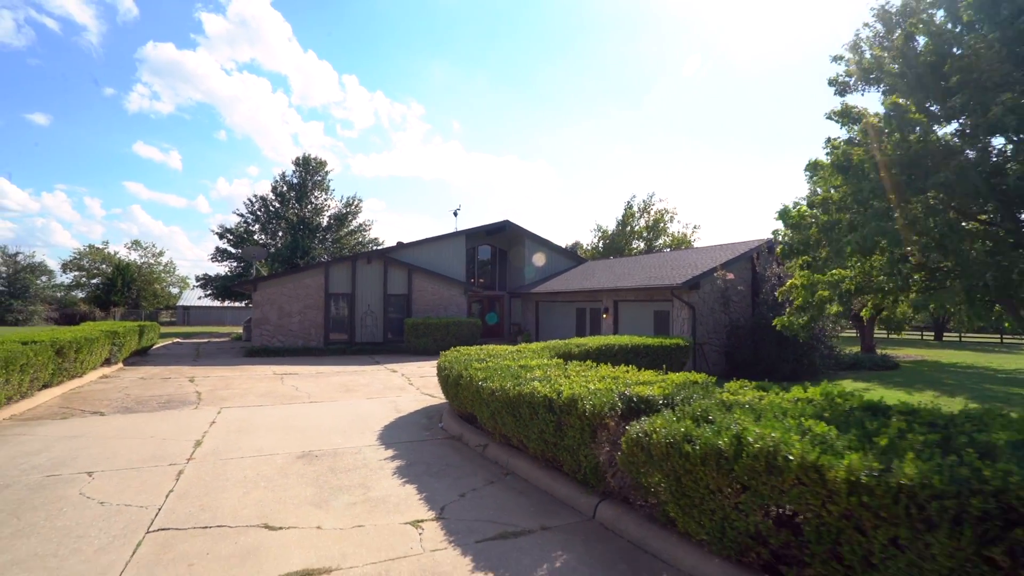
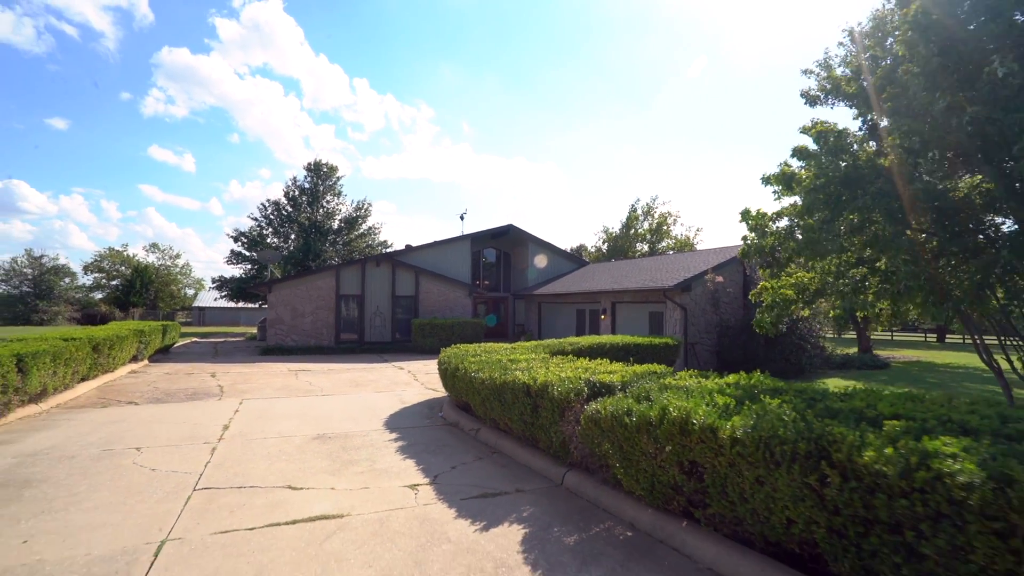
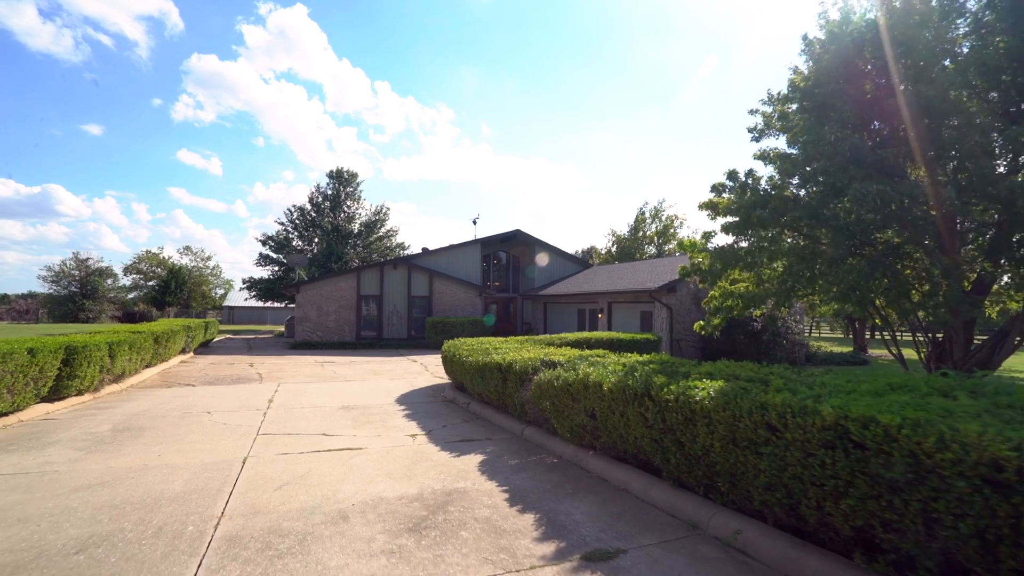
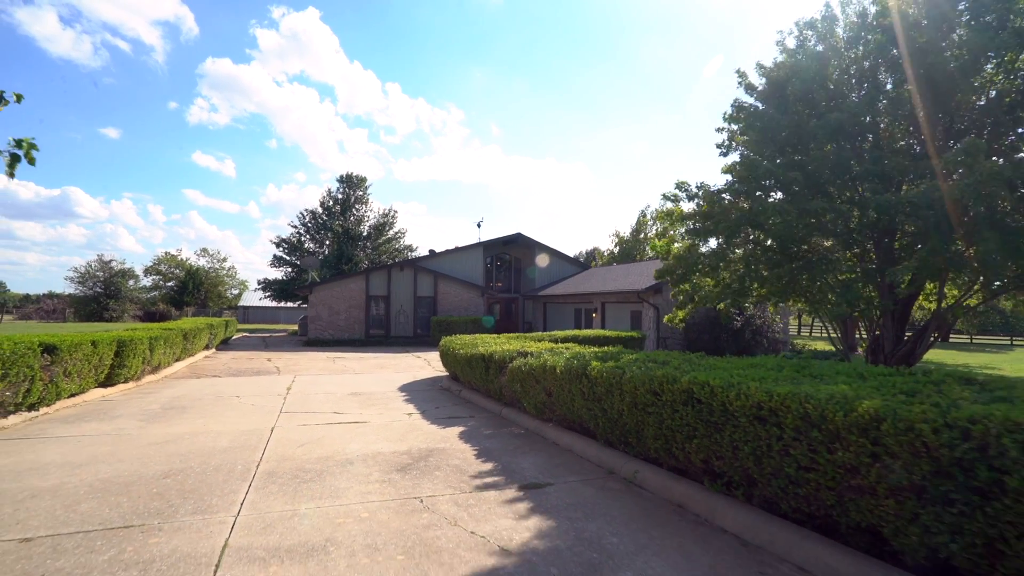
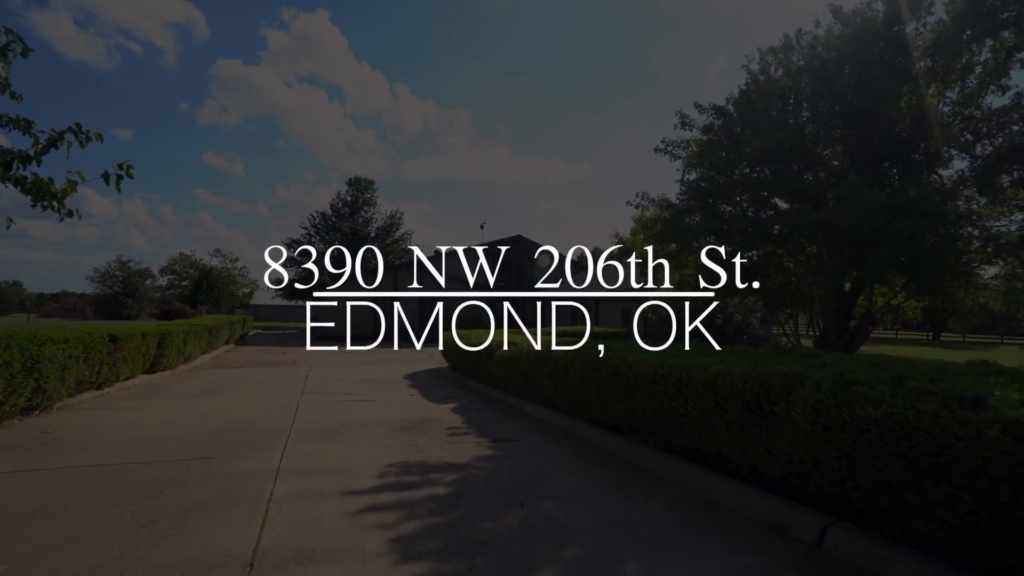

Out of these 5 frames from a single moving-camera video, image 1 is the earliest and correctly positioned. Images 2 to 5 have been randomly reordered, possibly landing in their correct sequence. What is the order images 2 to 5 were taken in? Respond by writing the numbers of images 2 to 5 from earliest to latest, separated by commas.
2, 3, 4, 5
